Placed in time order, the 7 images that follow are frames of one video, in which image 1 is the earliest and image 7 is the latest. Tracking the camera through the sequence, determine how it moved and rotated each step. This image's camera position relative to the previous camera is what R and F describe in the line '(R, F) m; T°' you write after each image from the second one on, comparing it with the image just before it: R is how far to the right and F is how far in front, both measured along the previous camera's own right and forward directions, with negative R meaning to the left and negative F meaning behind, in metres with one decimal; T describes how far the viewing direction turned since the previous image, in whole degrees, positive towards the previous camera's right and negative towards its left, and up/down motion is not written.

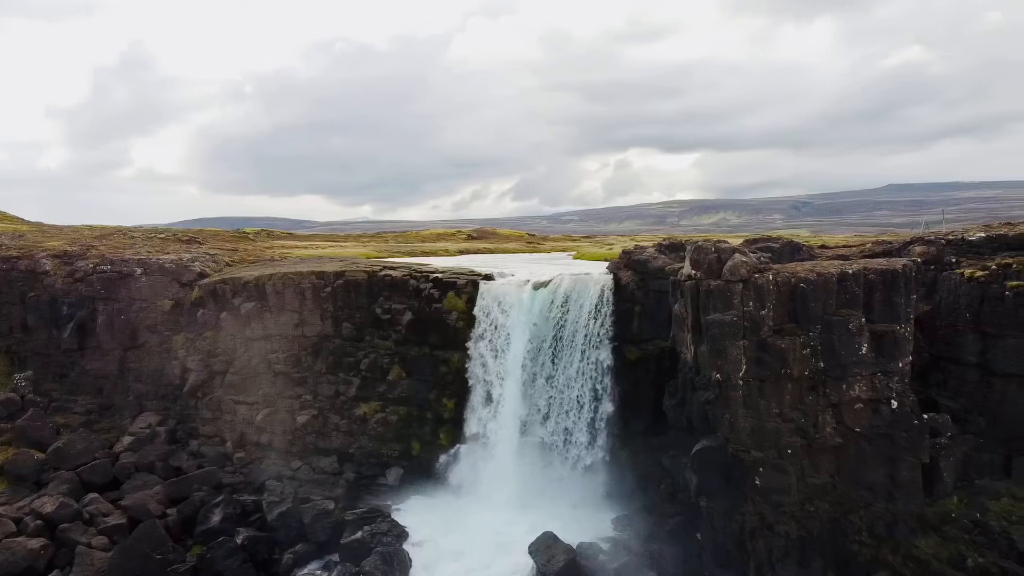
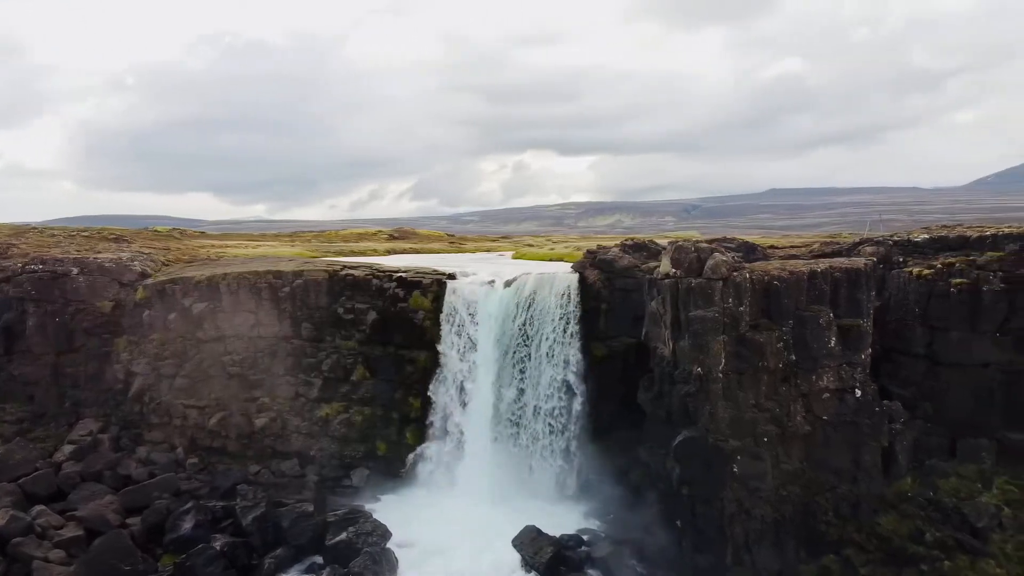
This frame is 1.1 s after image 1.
(-3.1, -0.3) m; +7°
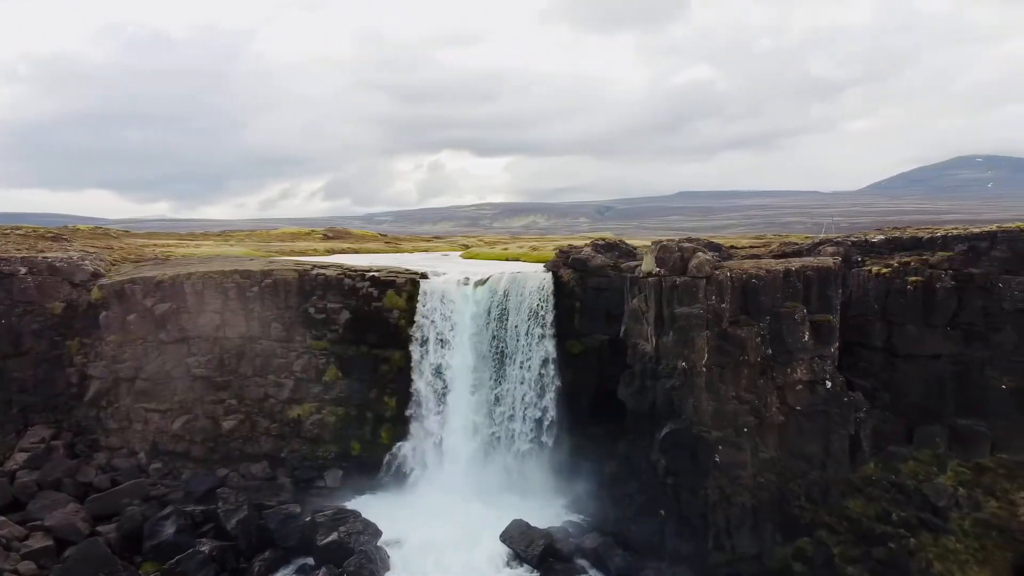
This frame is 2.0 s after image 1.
(-2.7, -0.4) m; +6°
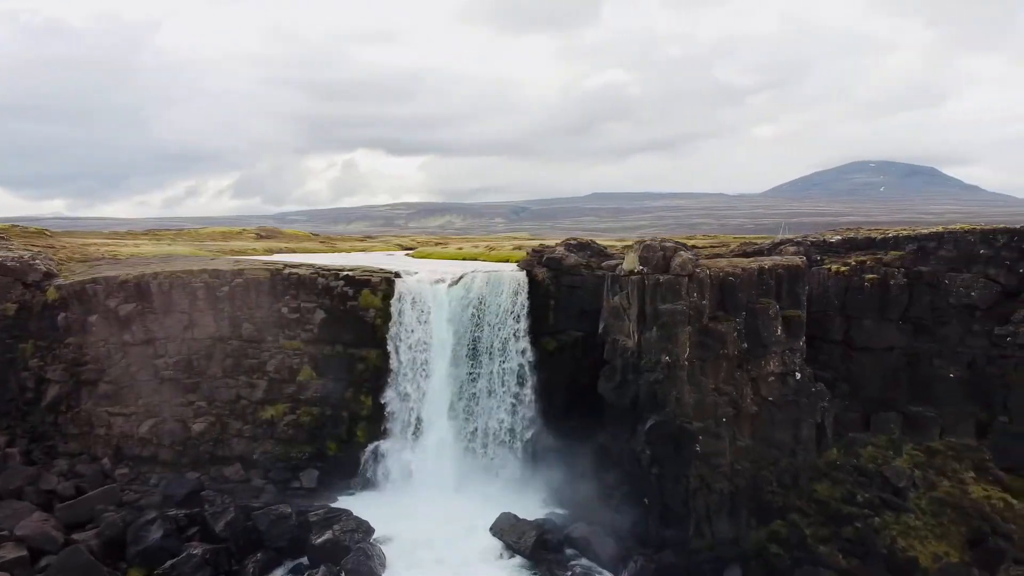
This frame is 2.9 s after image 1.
(-2.8, -0.6) m; +6°
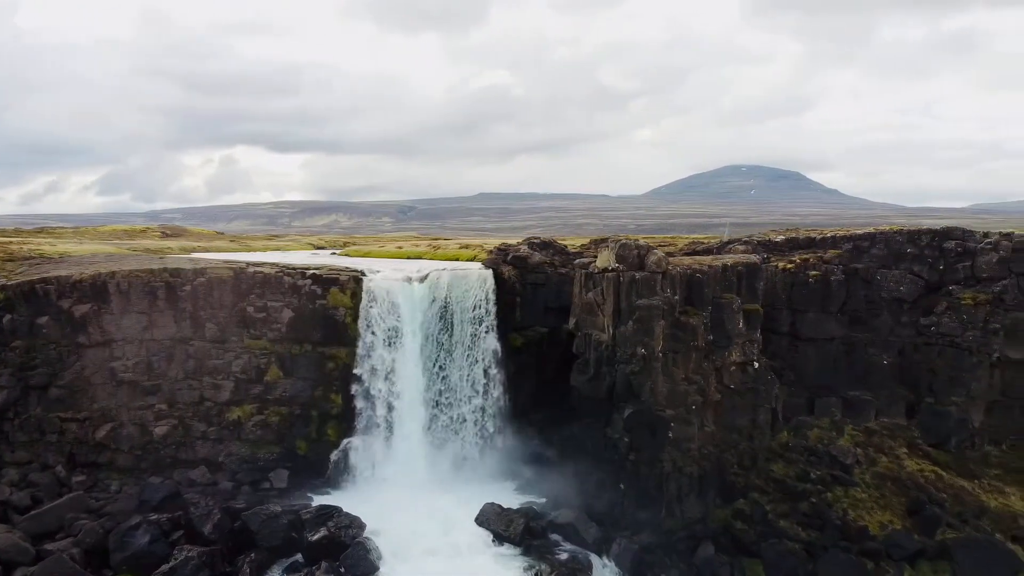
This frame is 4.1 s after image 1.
(-3.8, -0.8) m; +8°
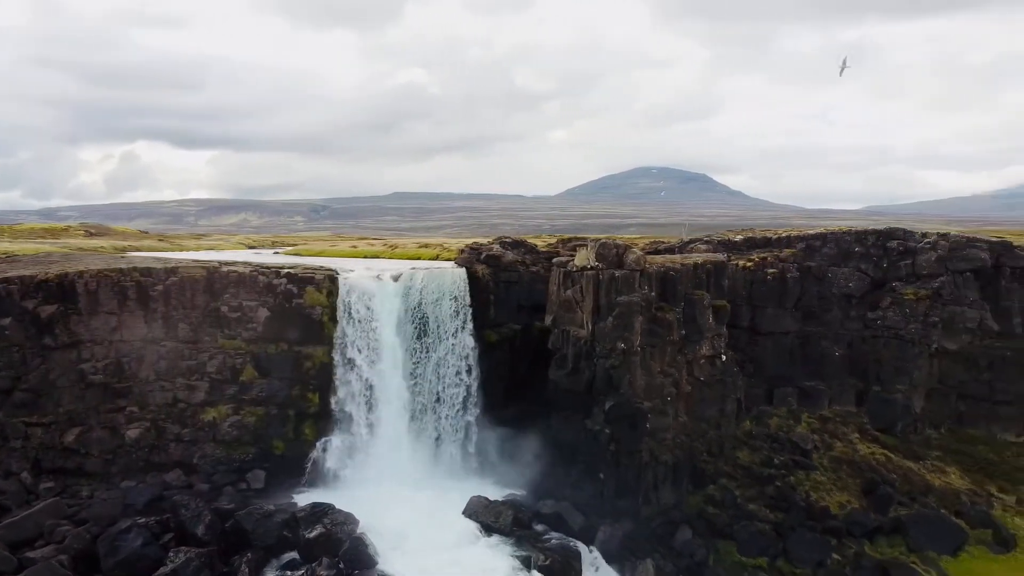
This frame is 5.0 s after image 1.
(-2.9, -0.7) m; +6°
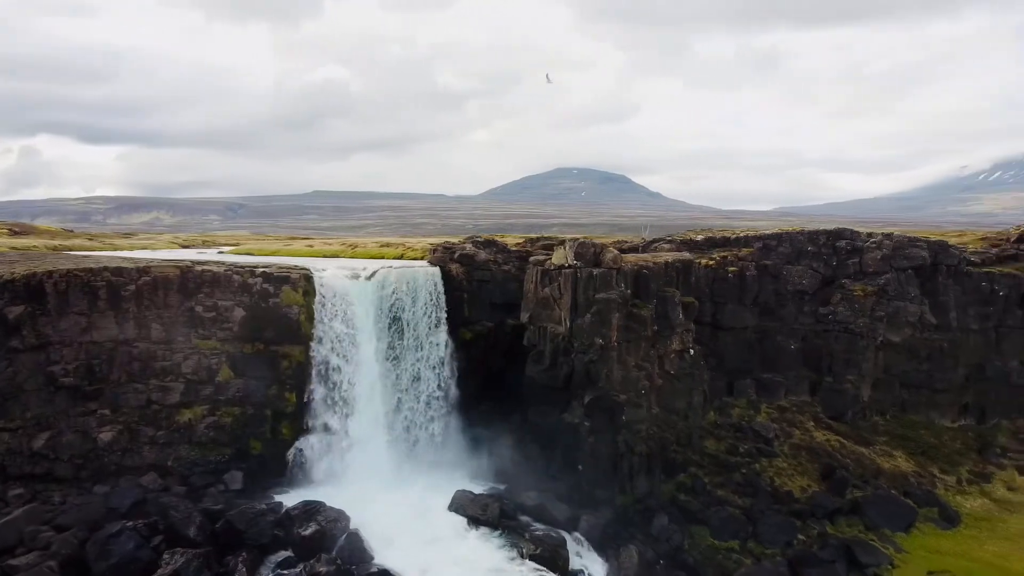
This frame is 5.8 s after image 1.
(-2.5, -0.7) m; +5°
